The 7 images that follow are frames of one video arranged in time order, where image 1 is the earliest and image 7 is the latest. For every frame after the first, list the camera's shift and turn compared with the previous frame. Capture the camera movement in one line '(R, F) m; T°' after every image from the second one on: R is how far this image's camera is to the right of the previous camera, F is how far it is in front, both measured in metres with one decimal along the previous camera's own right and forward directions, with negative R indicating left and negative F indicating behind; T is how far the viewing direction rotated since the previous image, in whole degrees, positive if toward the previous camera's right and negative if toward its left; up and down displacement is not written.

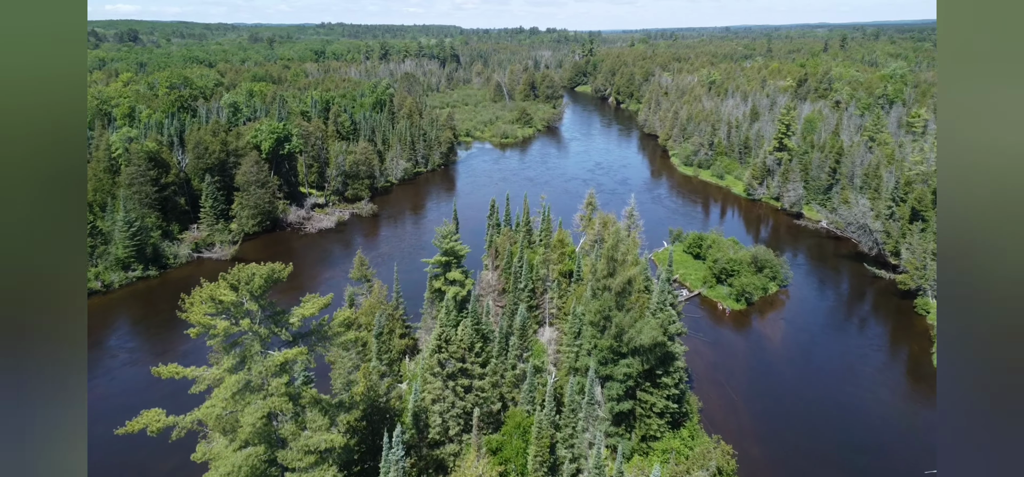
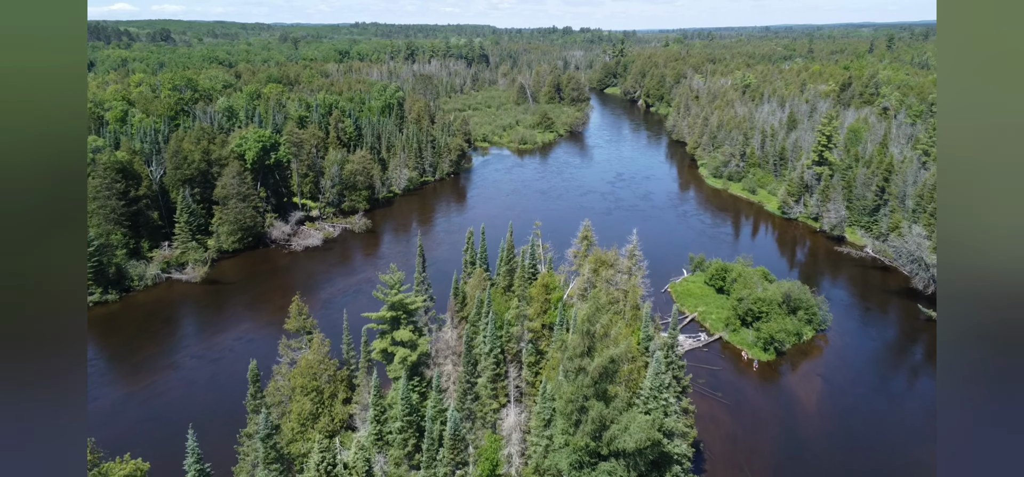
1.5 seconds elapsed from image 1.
(+1.2, +2.8) m; -3°
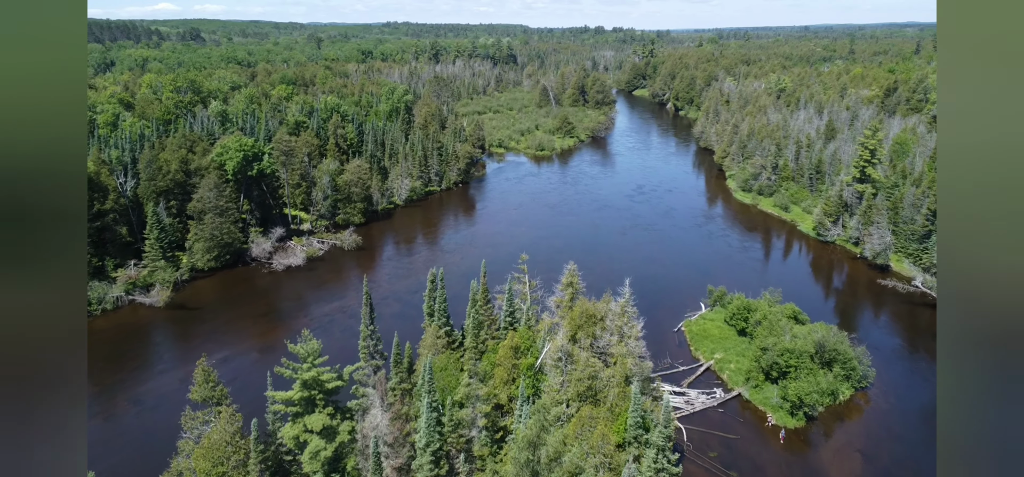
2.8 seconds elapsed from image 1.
(+1.1, +2.6) m; -3°
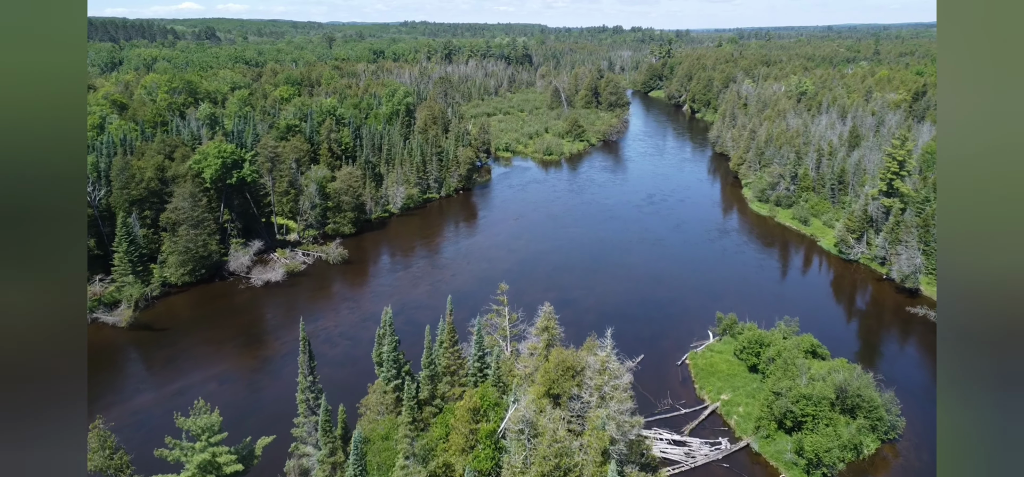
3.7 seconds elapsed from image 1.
(+0.8, +1.8) m; -2°
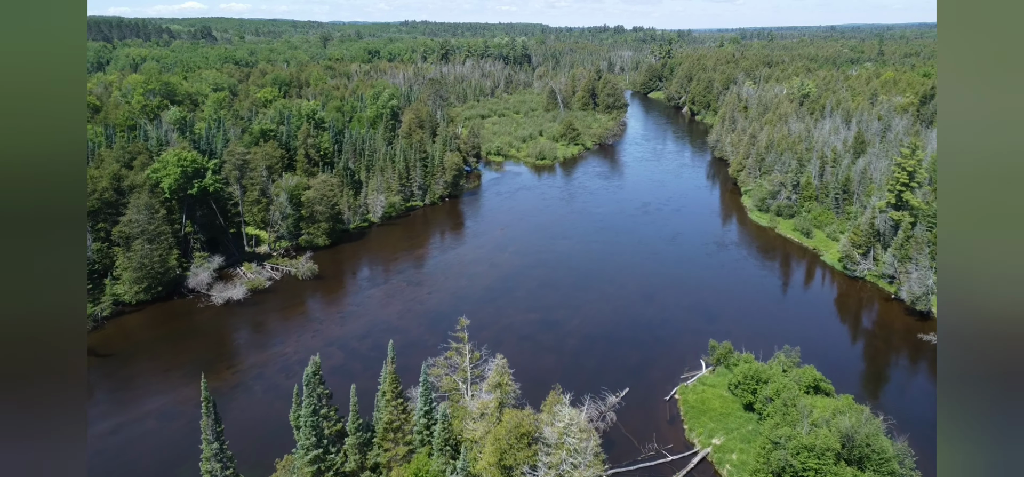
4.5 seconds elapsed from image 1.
(+0.7, +1.6) m; 0°
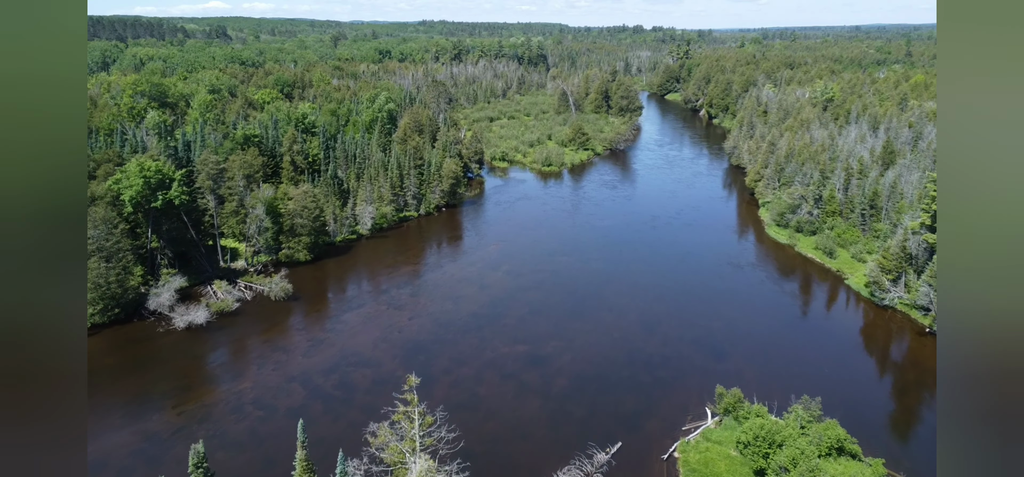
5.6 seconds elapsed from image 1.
(+0.9, +2.0) m; -2°
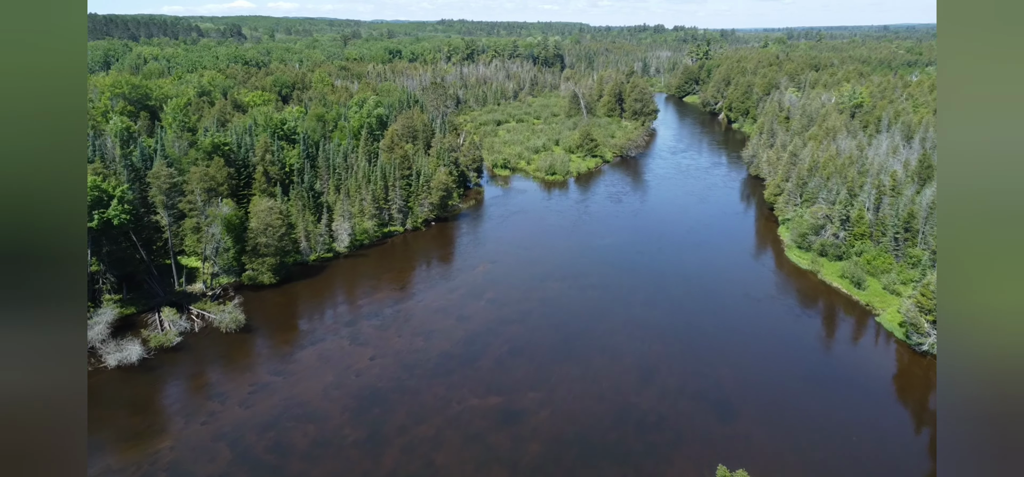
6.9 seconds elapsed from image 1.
(+1.1, +2.6) m; -2°
